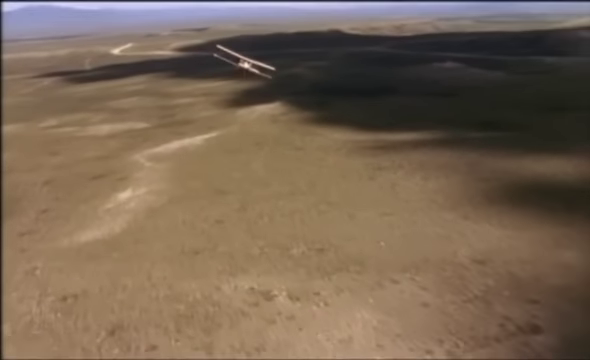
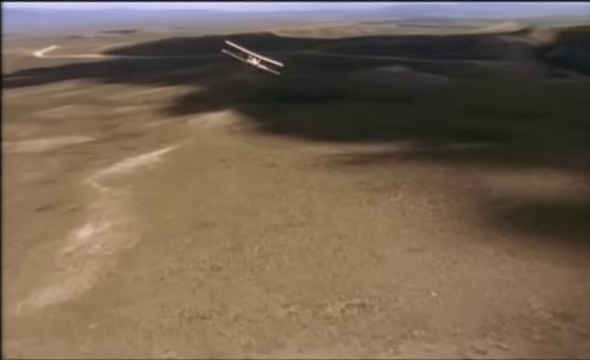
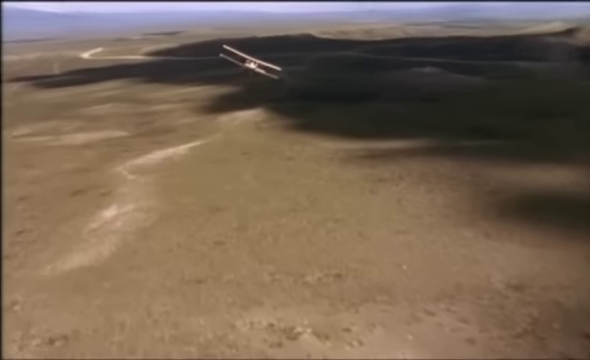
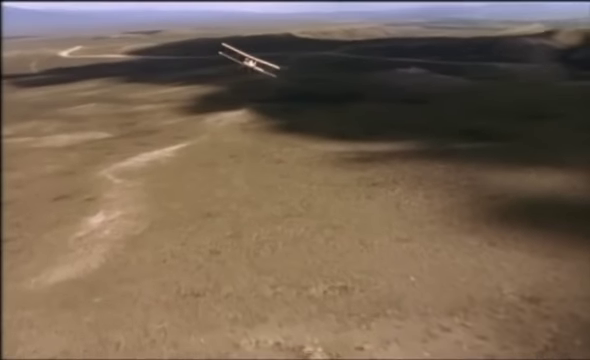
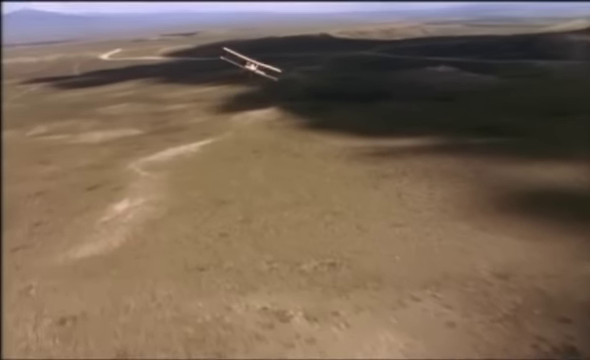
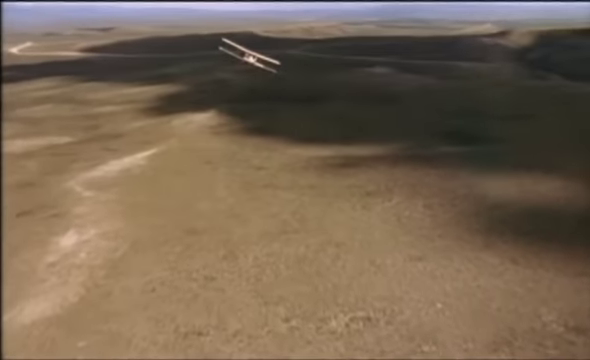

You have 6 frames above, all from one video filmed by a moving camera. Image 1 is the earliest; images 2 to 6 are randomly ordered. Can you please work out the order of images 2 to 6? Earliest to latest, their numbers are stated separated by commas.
5, 3, 4, 2, 6
